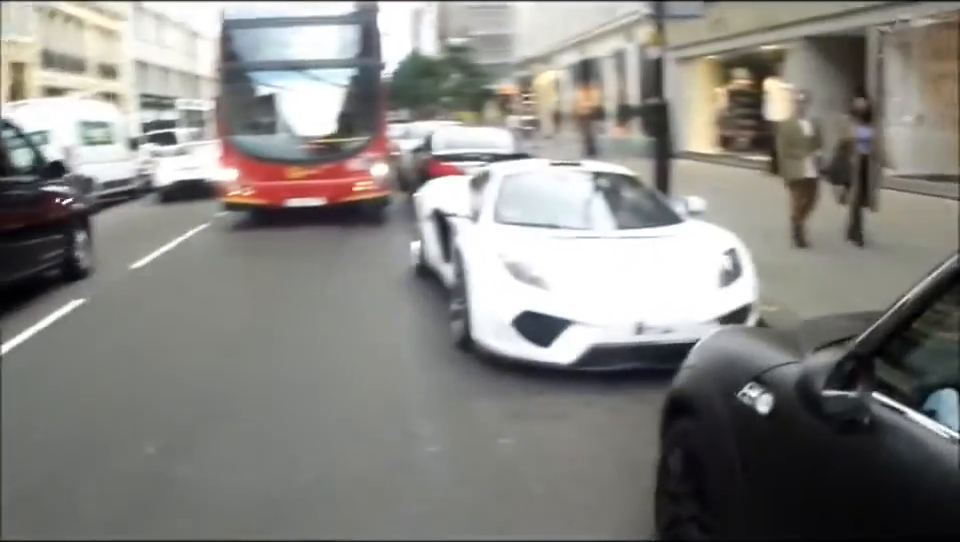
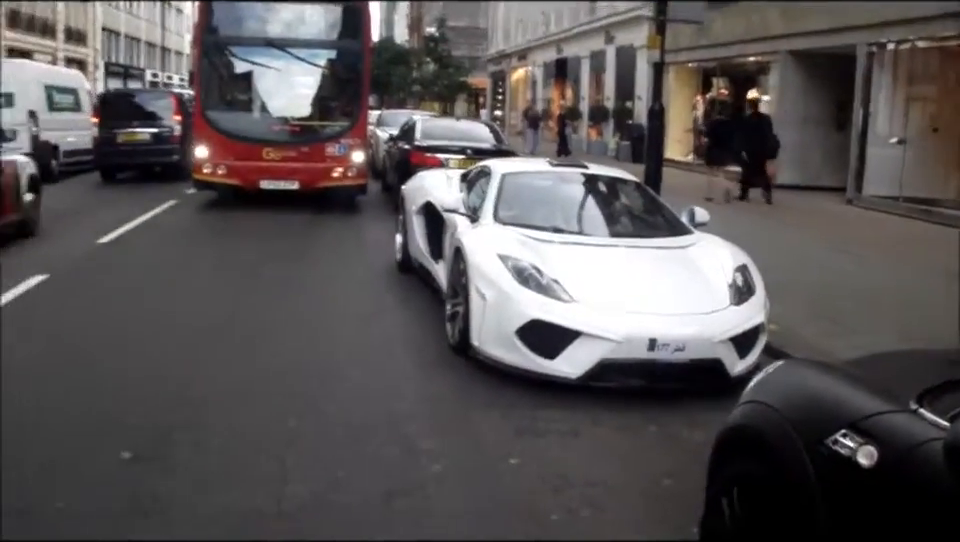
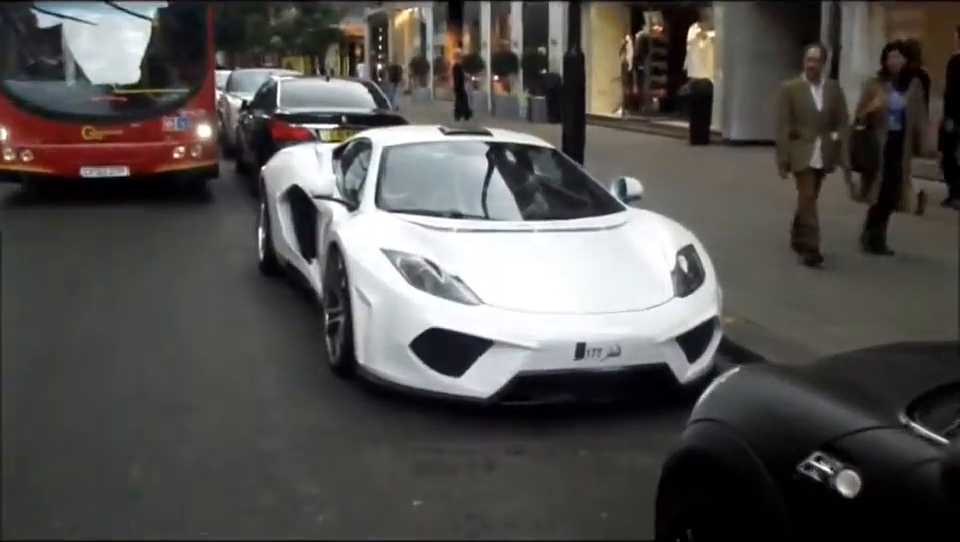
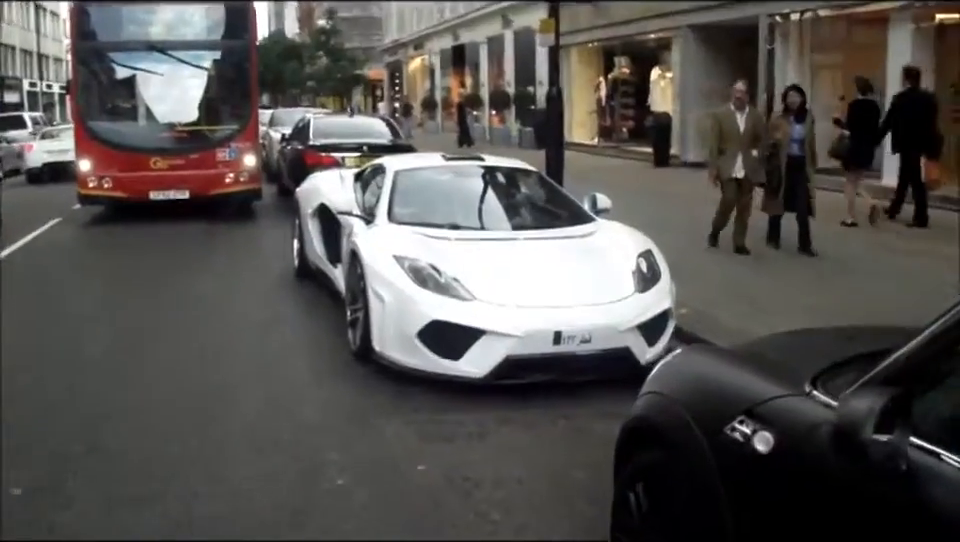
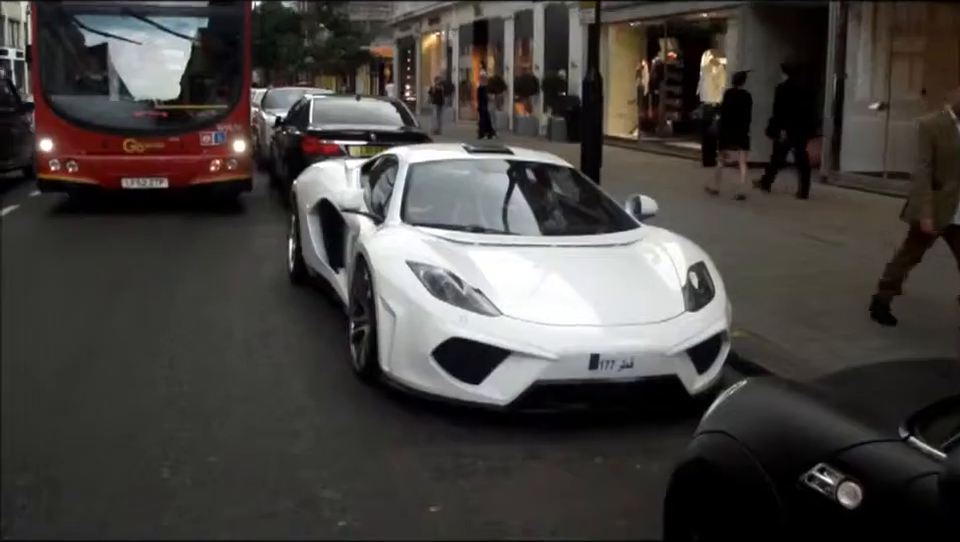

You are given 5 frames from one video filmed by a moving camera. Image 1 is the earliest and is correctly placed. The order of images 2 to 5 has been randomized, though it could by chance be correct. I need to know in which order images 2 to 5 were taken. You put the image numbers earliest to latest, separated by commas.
4, 3, 5, 2
